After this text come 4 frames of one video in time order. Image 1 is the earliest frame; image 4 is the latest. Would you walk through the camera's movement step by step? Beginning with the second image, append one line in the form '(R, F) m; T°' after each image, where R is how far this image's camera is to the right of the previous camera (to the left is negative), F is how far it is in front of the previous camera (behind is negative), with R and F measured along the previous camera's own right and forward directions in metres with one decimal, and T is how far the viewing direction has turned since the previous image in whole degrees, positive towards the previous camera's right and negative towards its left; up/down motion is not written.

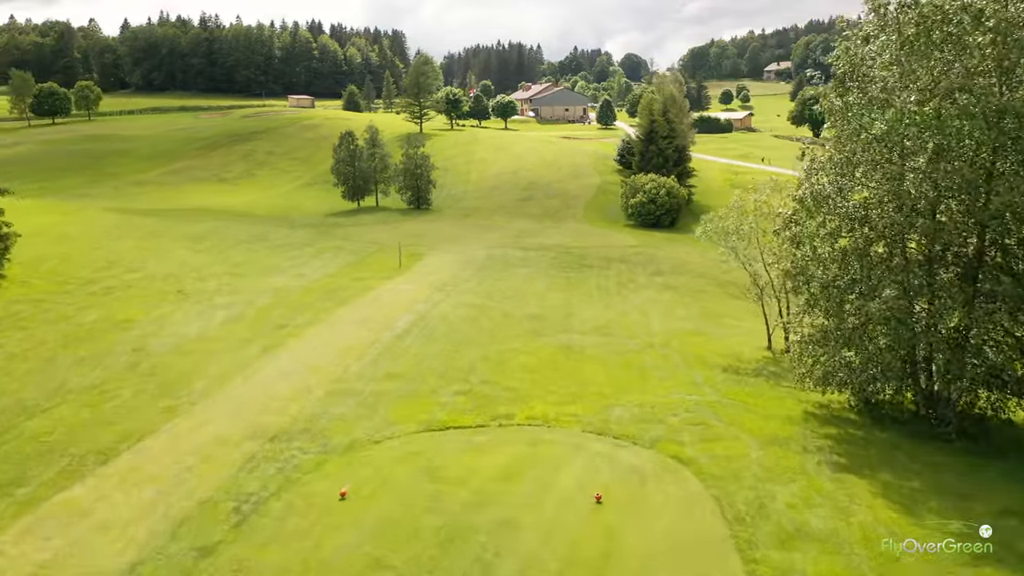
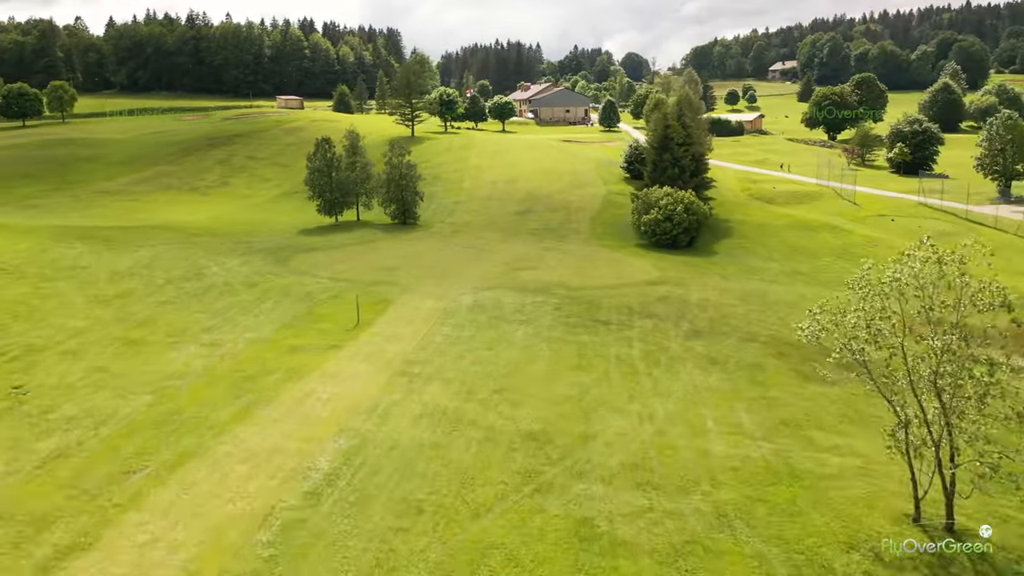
(+0.4, +9.1) m; 0°
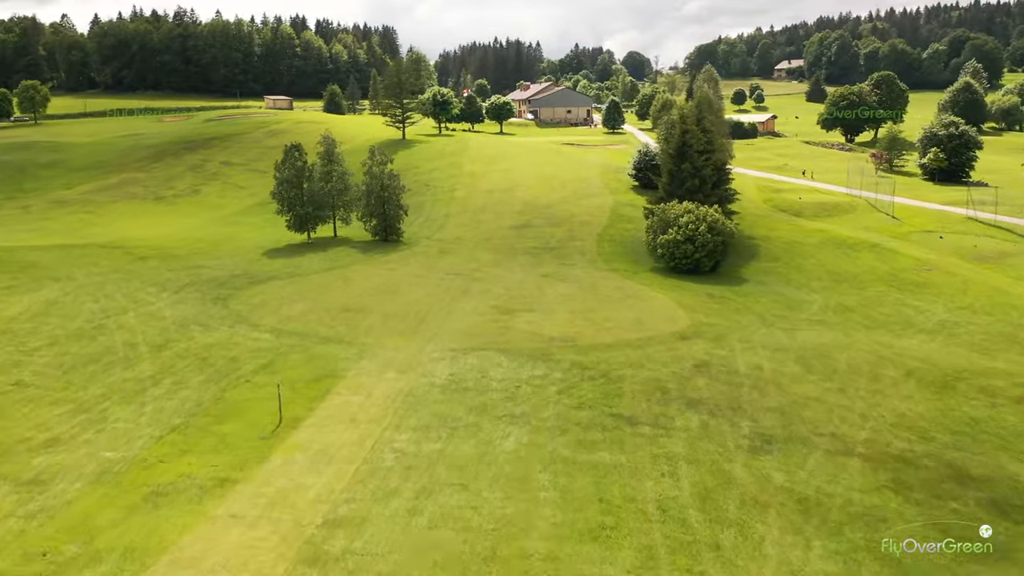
(+0.5, +9.0) m; 0°
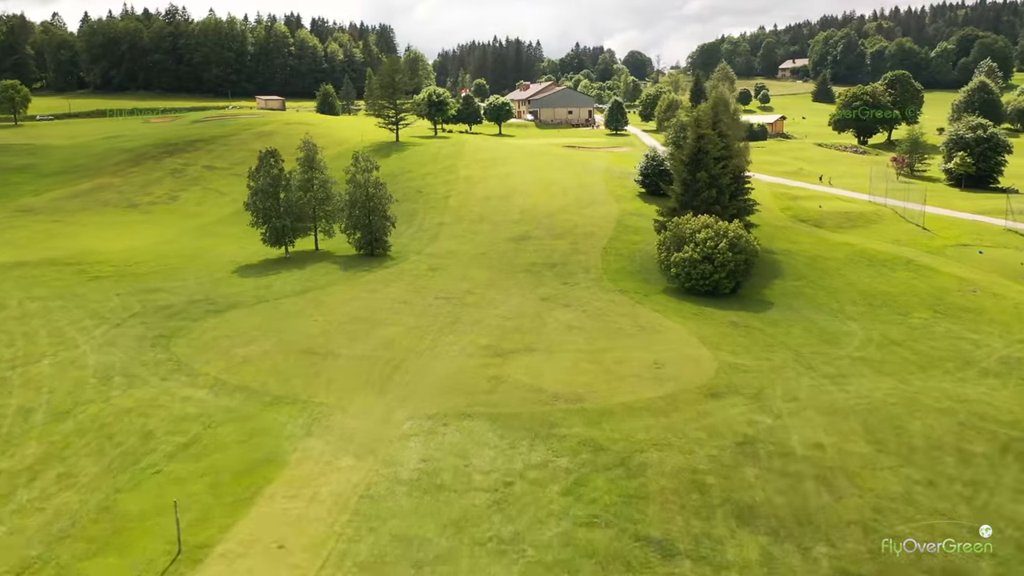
(+0.4, +6.0) m; 0°
